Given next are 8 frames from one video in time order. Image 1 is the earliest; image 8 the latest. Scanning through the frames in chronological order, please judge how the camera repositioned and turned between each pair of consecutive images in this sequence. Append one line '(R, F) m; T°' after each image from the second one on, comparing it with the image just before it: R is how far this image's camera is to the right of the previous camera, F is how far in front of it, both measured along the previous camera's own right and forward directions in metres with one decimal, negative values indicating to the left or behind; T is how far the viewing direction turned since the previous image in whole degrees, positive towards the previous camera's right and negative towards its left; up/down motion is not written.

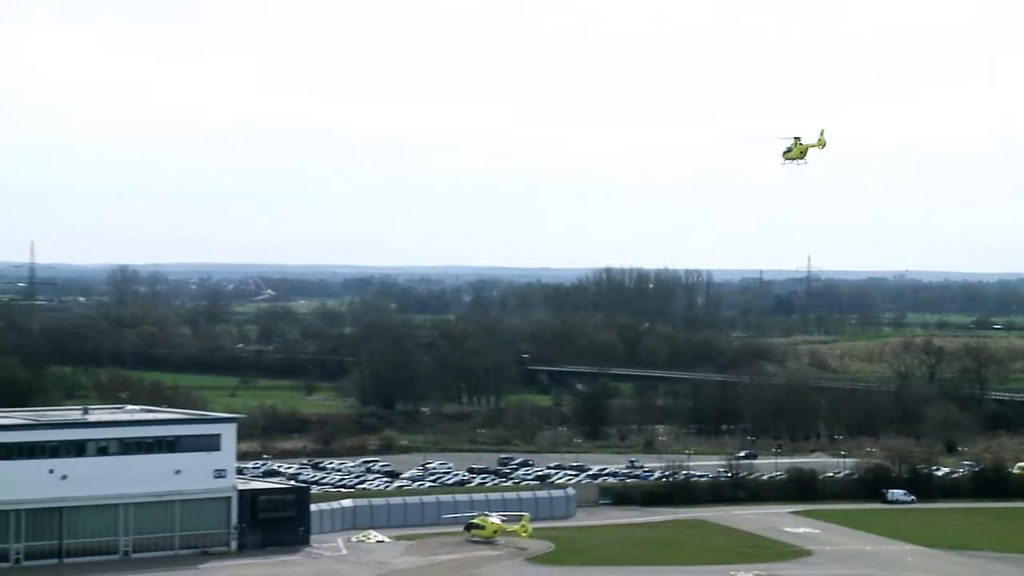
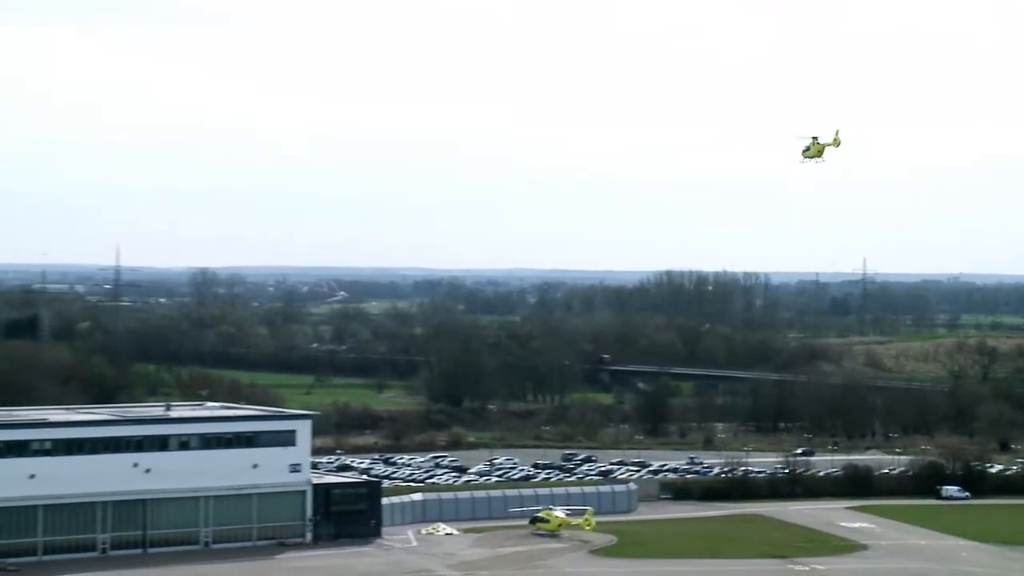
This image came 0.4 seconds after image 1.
(0.0, -1.0) m; -2°
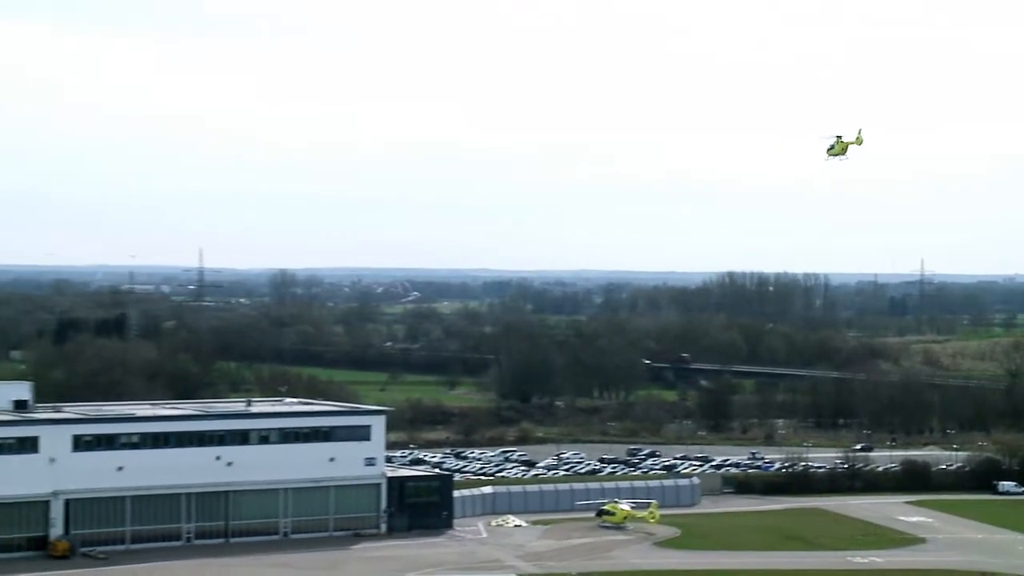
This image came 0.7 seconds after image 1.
(-0.1, -1.0) m; -2°
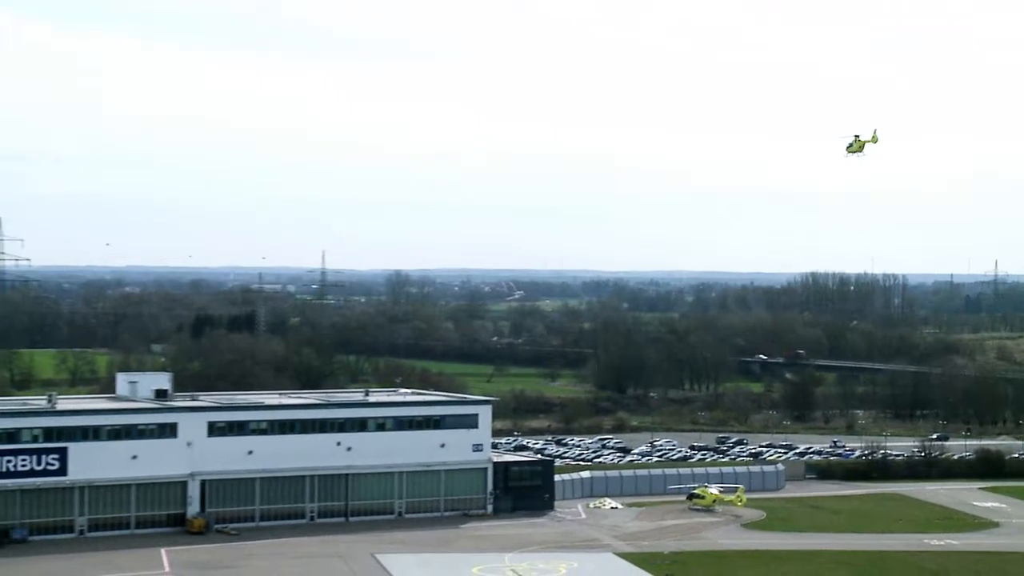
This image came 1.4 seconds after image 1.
(-0.1, -2.2) m; -3°
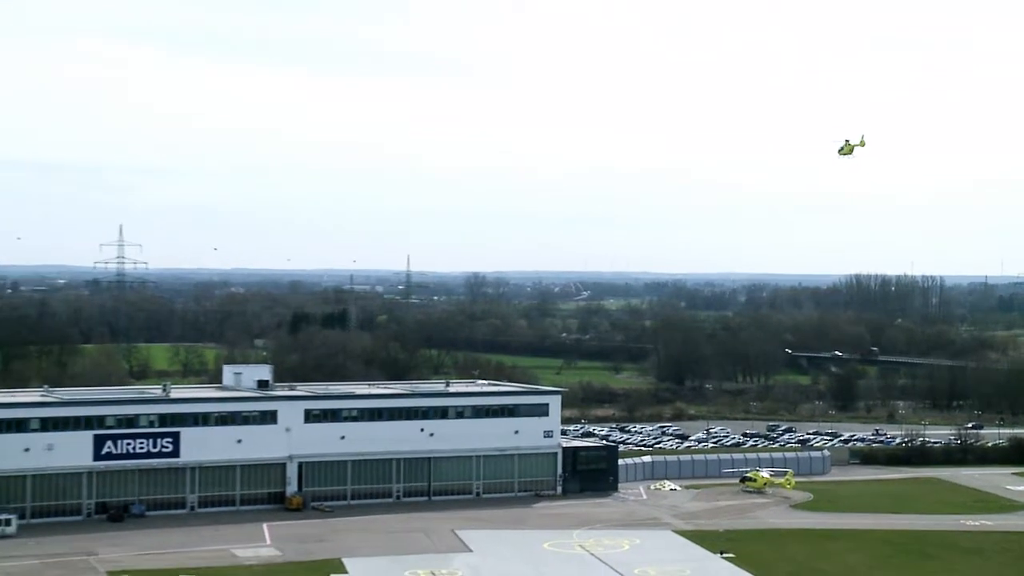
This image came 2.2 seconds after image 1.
(-0.2, -2.8) m; -2°
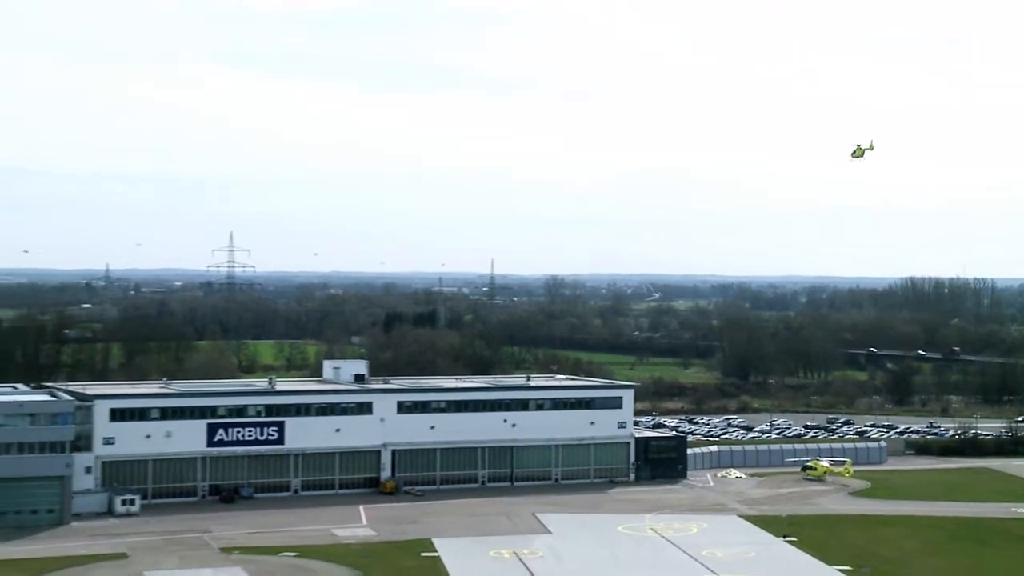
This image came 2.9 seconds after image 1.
(0.0, -2.6) m; -2°
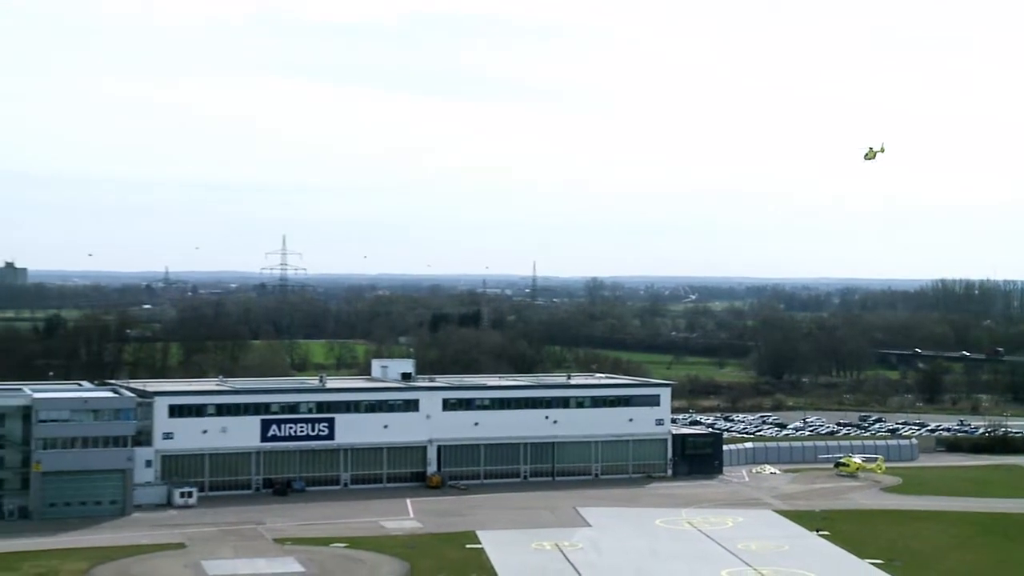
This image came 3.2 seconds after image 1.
(+0.1, -1.3) m; -1°
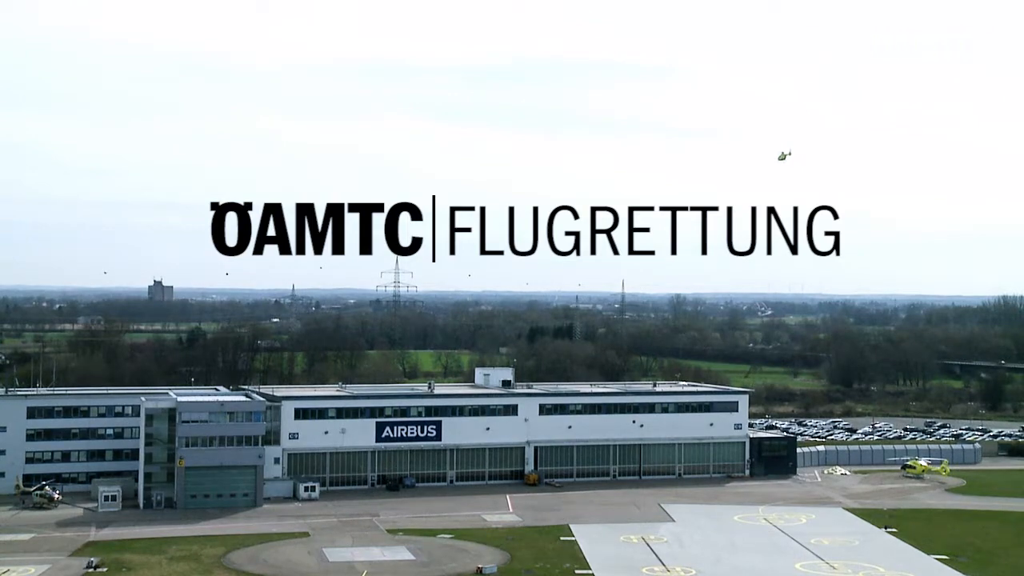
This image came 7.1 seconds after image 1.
(+0.1, -3.5) m; -3°
